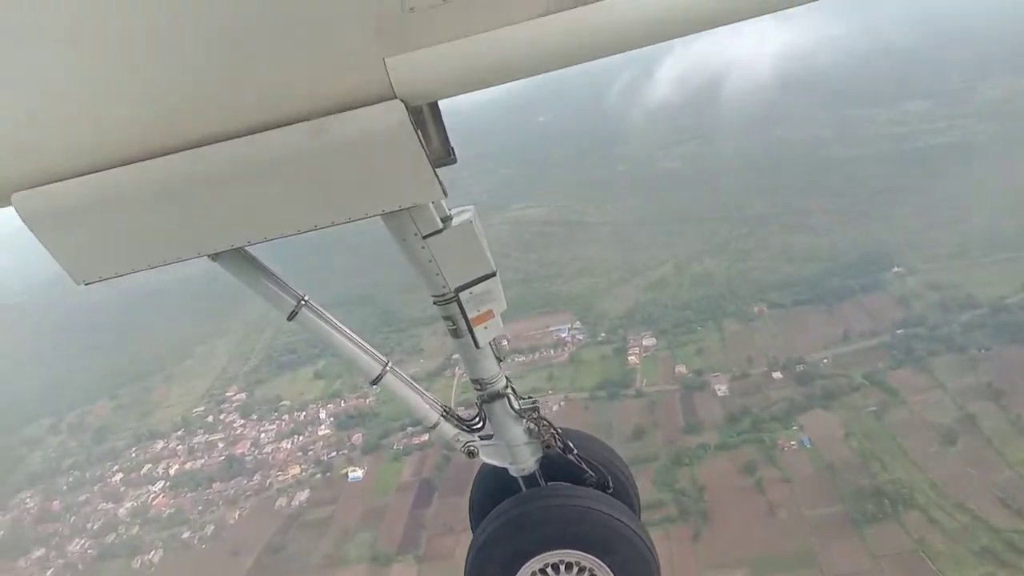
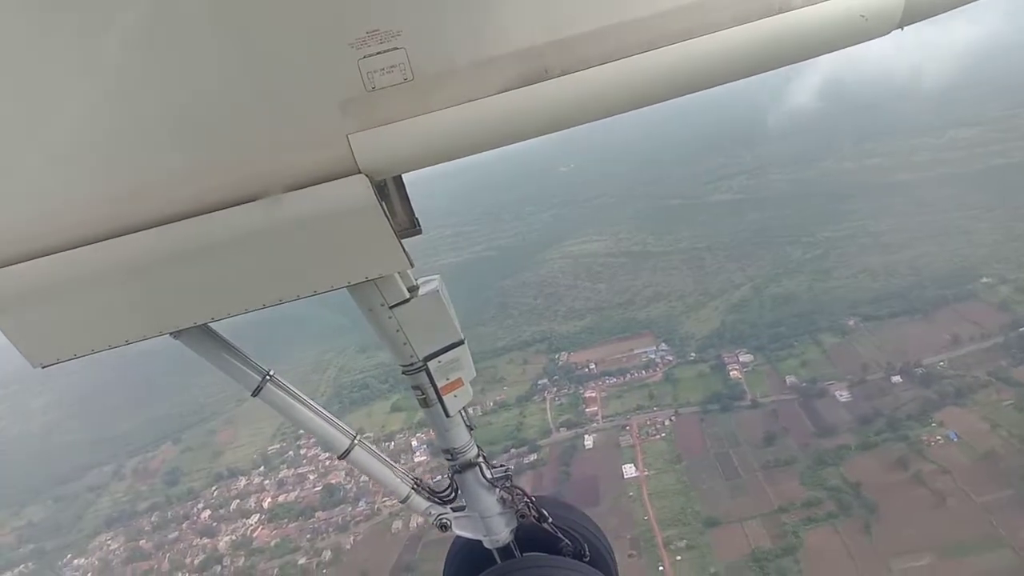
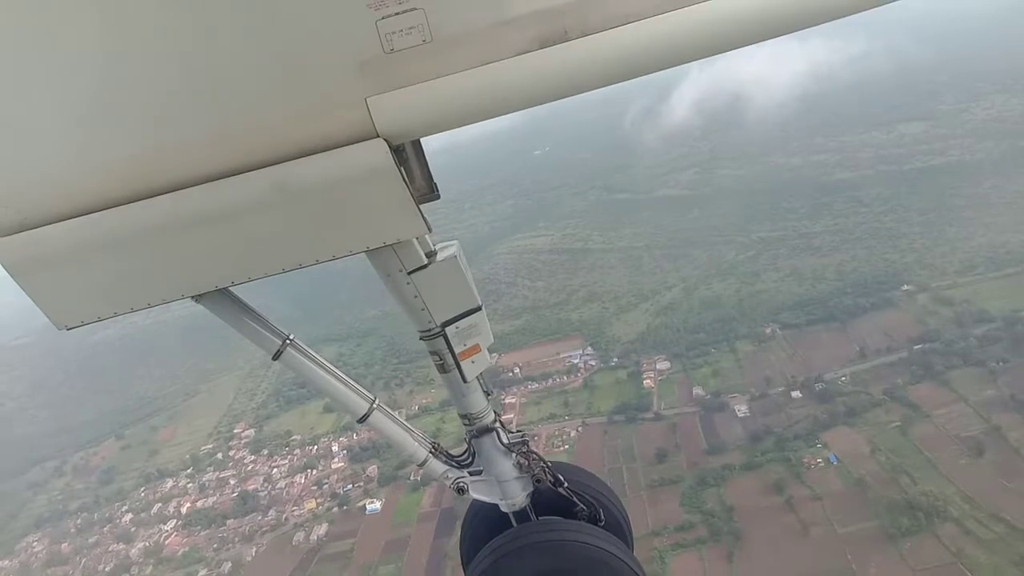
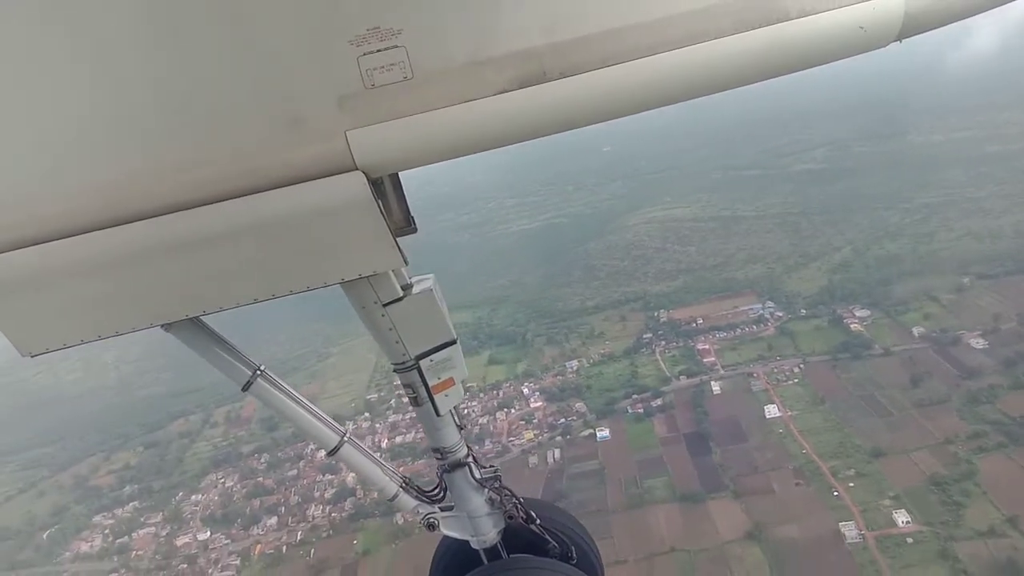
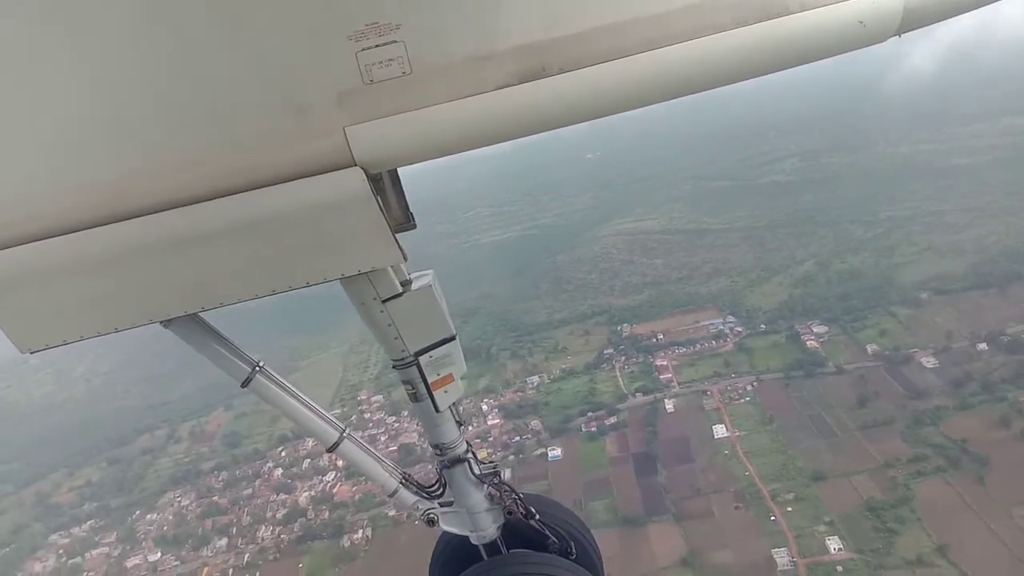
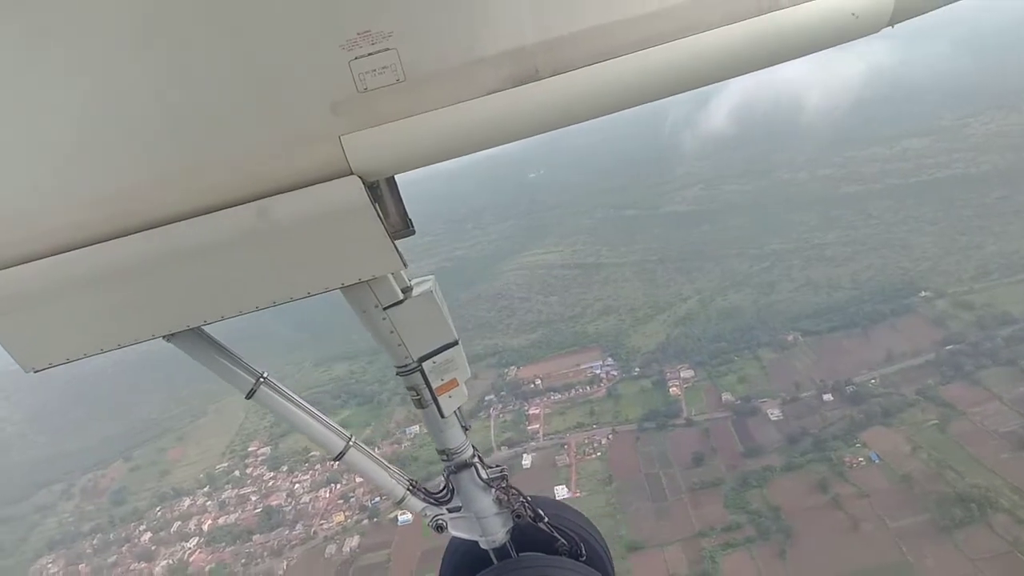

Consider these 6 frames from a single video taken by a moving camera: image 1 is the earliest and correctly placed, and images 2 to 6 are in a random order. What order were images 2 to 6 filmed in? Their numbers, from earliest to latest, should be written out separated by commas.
3, 6, 2, 5, 4
